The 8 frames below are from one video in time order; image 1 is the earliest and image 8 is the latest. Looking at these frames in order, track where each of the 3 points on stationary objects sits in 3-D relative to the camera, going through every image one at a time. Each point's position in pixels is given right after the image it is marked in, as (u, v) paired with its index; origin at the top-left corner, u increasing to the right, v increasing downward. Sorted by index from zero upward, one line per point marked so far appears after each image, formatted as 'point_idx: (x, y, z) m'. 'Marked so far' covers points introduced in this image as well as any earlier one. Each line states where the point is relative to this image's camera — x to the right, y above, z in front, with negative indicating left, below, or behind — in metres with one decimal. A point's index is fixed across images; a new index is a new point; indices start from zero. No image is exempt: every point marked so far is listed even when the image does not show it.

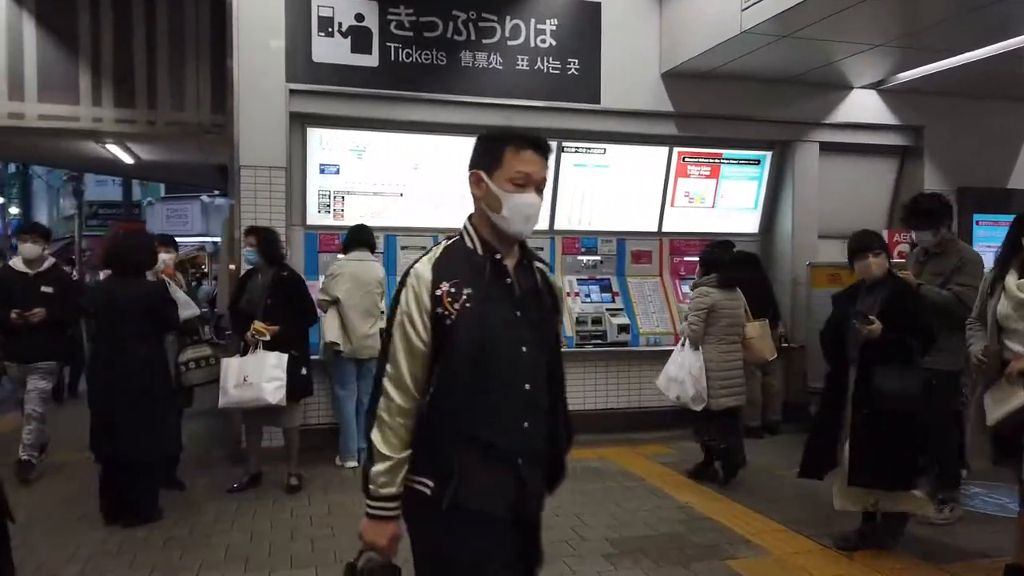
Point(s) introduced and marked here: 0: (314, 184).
0: (-1.7, +0.9, +6.2) m
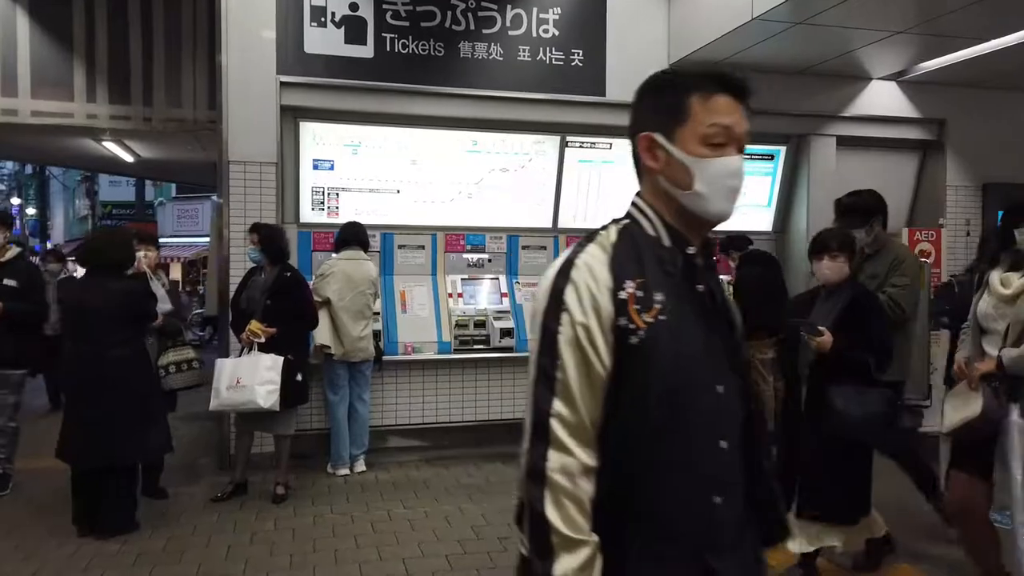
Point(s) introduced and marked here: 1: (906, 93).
0: (-1.7, +0.9, +6.0) m
1: (+3.7, +1.8, +6.9) m
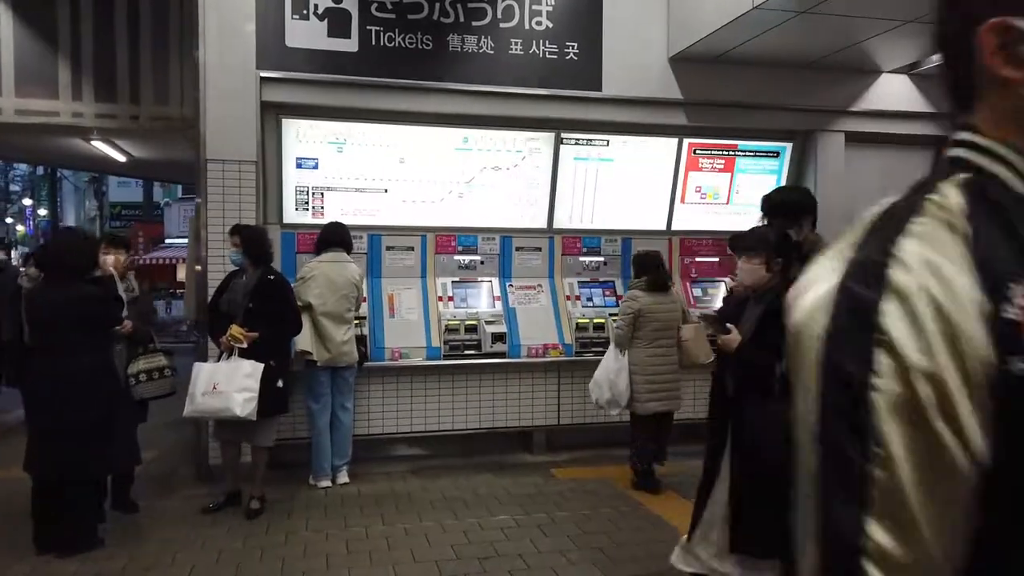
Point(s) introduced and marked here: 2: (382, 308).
0: (-1.7, +0.8, +5.8) m
1: (+3.6, +1.8, +6.6) m
2: (-1.0, -0.2, +5.9) m
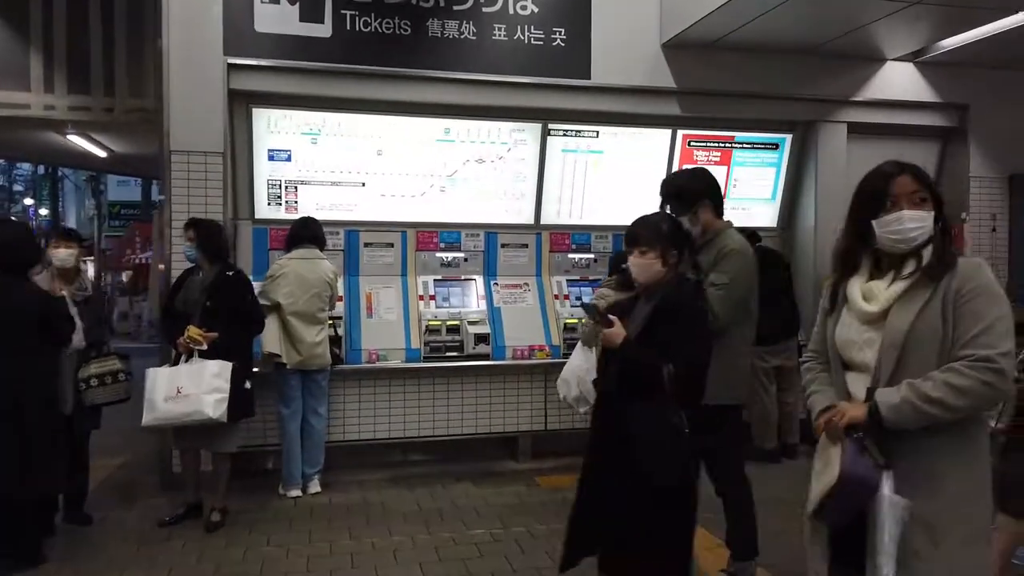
0: (-1.8, +0.9, +5.5) m
1: (+3.5, +1.8, +6.3) m
2: (-1.2, -0.1, +5.6) m
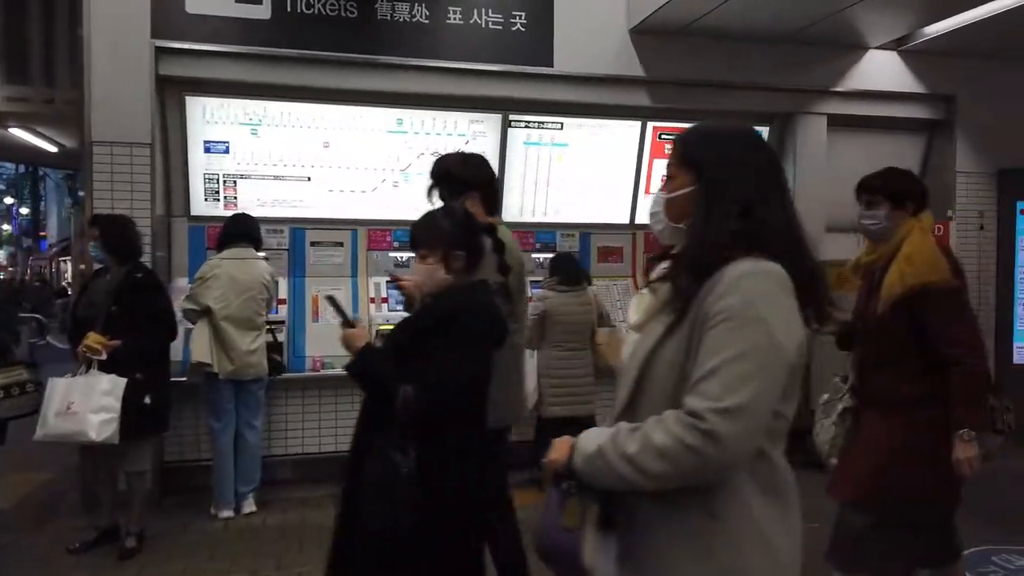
0: (-2.2, +0.8, +5.1) m
1: (+3.2, +1.8, +5.9) m
2: (-1.5, -0.2, +5.2) m
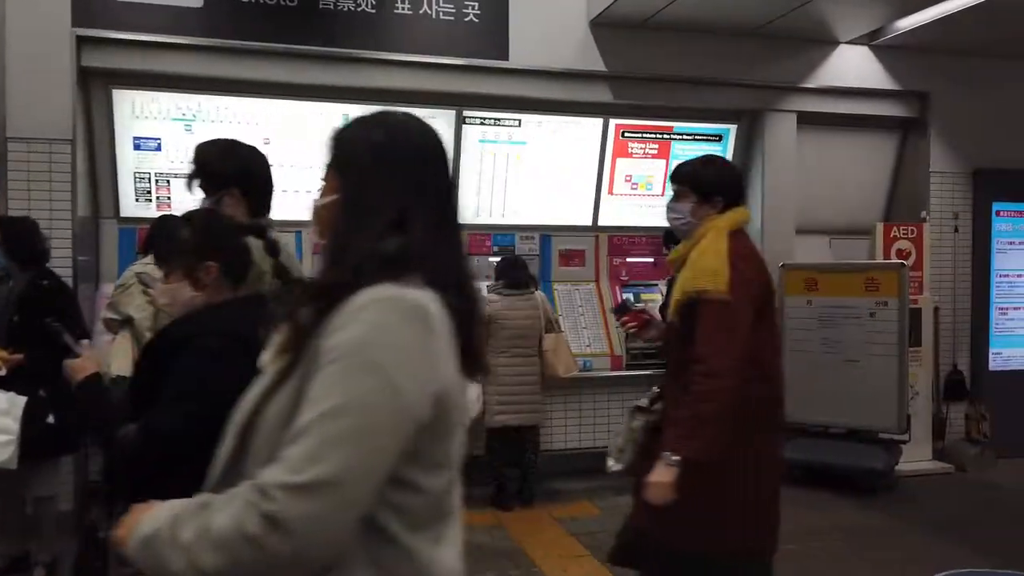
0: (-2.5, +0.8, +4.8) m
1: (+2.8, +1.8, +5.7) m
2: (-1.8, -0.2, +4.9) m
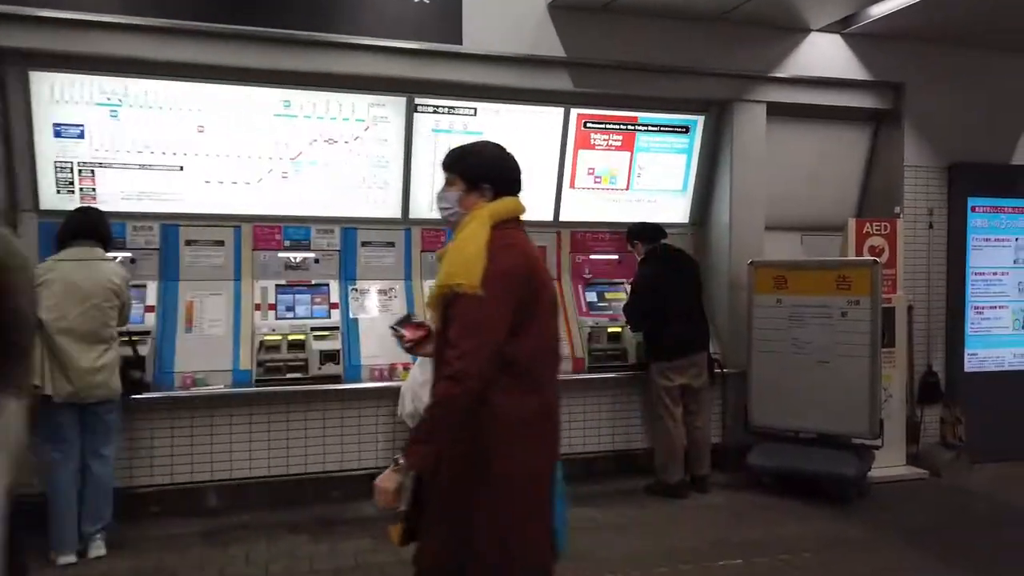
0: (-2.8, +0.8, +4.4) m
1: (+2.5, +1.8, +5.5) m
2: (-2.1, -0.2, +4.6) m
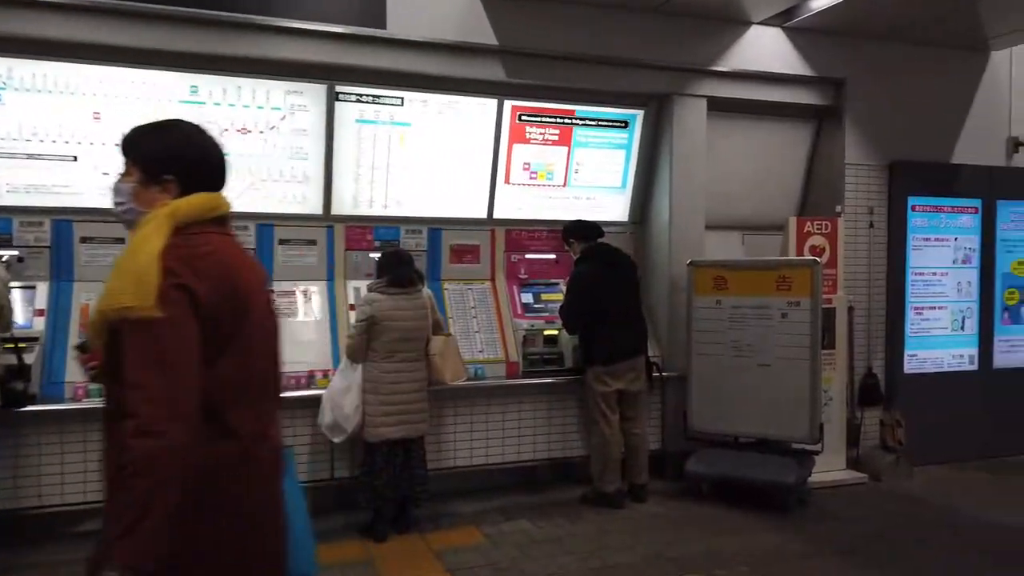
0: (-3.2, +0.8, +4.0) m
1: (+2.0, +1.8, +5.3) m
2: (-2.5, -0.2, +4.2) m
